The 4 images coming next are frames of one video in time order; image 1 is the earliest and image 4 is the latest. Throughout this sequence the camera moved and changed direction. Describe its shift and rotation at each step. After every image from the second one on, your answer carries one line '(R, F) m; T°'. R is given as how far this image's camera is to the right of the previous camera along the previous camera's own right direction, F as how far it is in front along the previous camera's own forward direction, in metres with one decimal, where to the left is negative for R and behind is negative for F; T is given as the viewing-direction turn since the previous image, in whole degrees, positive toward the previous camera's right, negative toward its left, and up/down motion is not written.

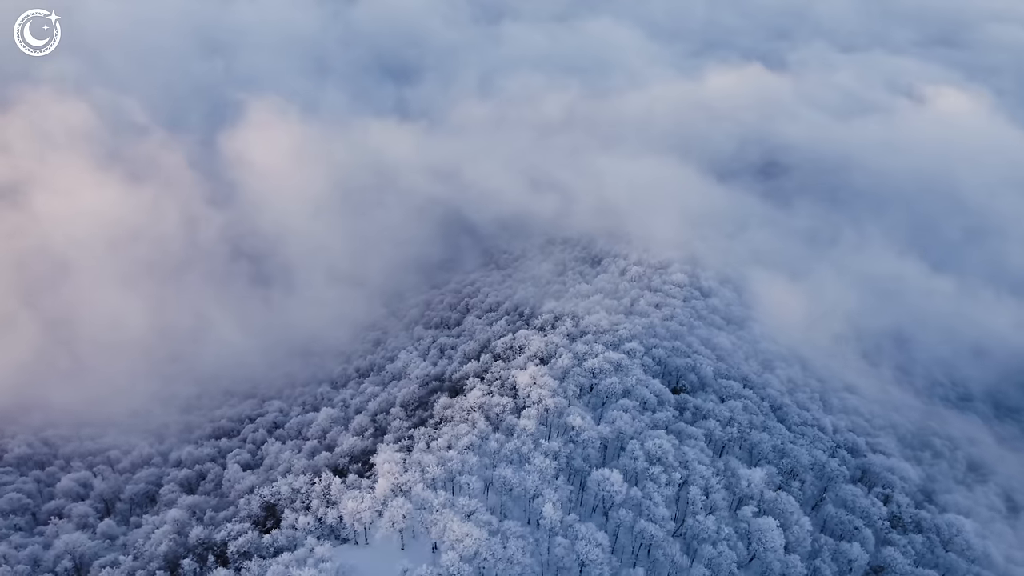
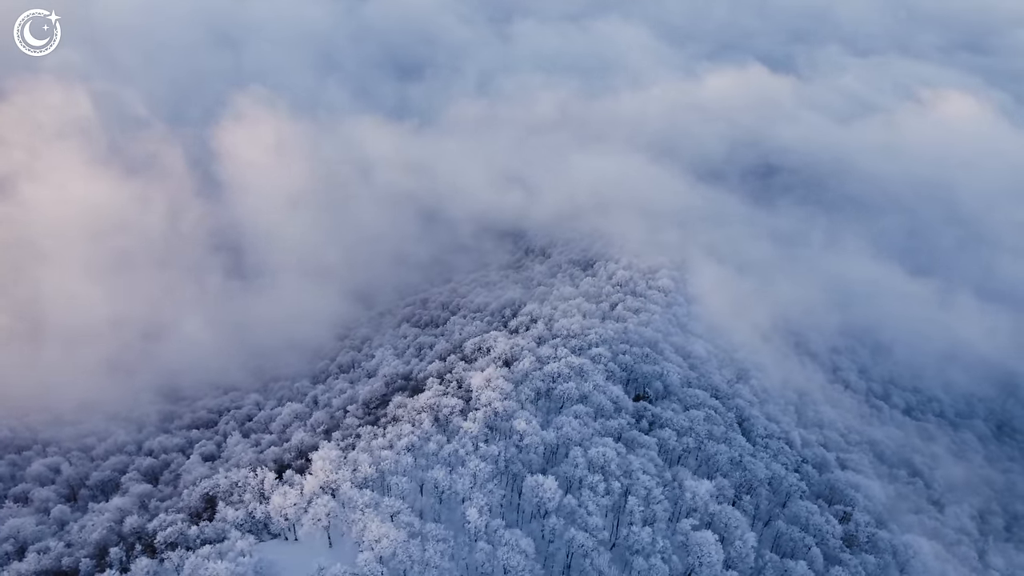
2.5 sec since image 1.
(+15.6, +0.9) m; -3°
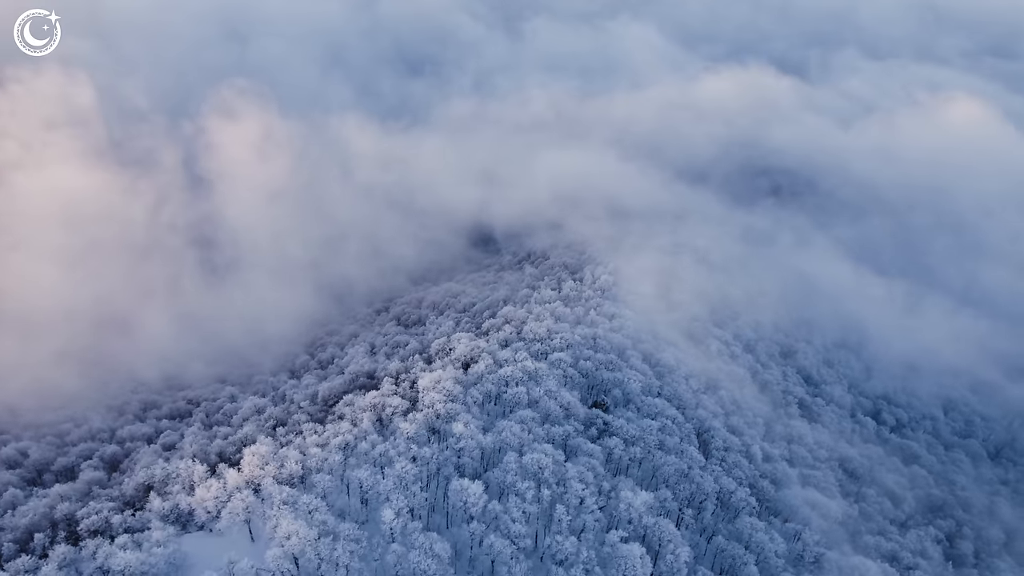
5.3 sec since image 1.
(+17.3, +1.2) m; -3°
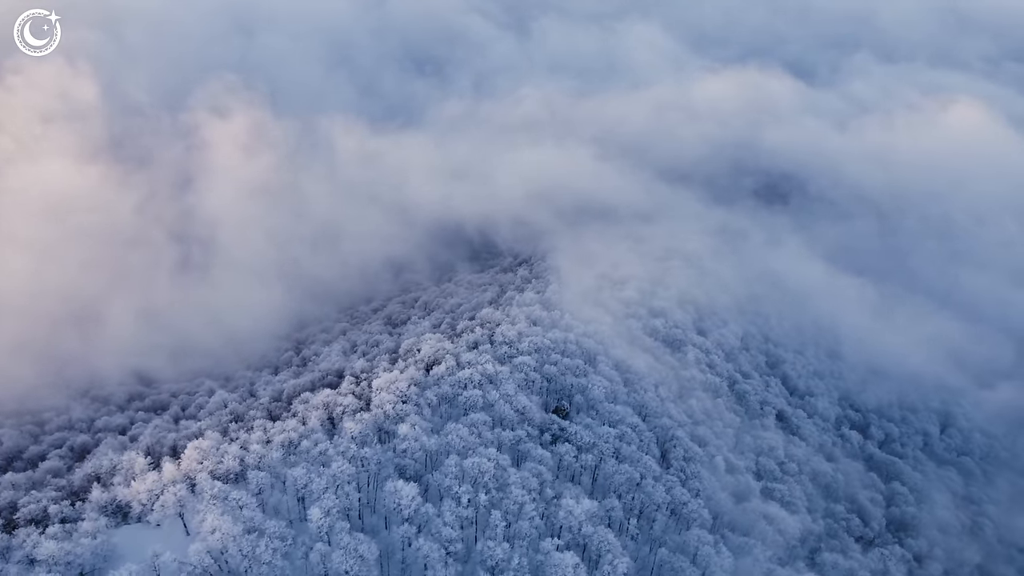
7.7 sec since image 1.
(+14.8, +1.1) m; -2°
